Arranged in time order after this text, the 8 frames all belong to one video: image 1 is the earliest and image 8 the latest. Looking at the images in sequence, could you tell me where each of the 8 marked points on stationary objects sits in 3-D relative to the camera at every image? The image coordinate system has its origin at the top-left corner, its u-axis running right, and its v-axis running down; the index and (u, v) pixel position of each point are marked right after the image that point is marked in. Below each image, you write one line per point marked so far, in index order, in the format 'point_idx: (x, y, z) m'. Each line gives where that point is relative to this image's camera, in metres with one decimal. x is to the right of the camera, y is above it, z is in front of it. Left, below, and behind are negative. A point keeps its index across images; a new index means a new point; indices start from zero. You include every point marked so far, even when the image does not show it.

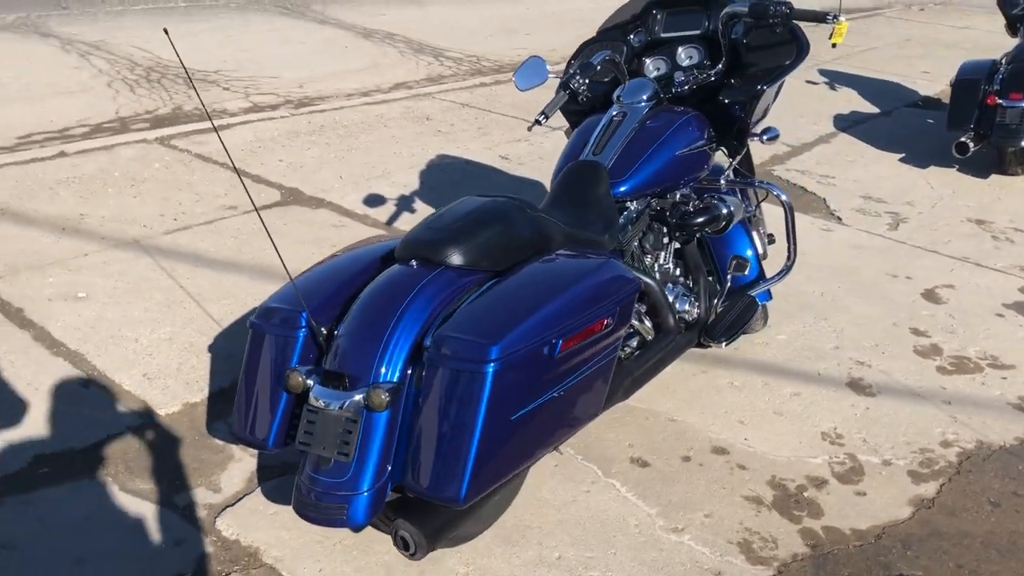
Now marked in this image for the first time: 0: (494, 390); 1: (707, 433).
0: (0.0, -0.3, +2.3) m
1: (+0.7, -0.6, +3.6) m
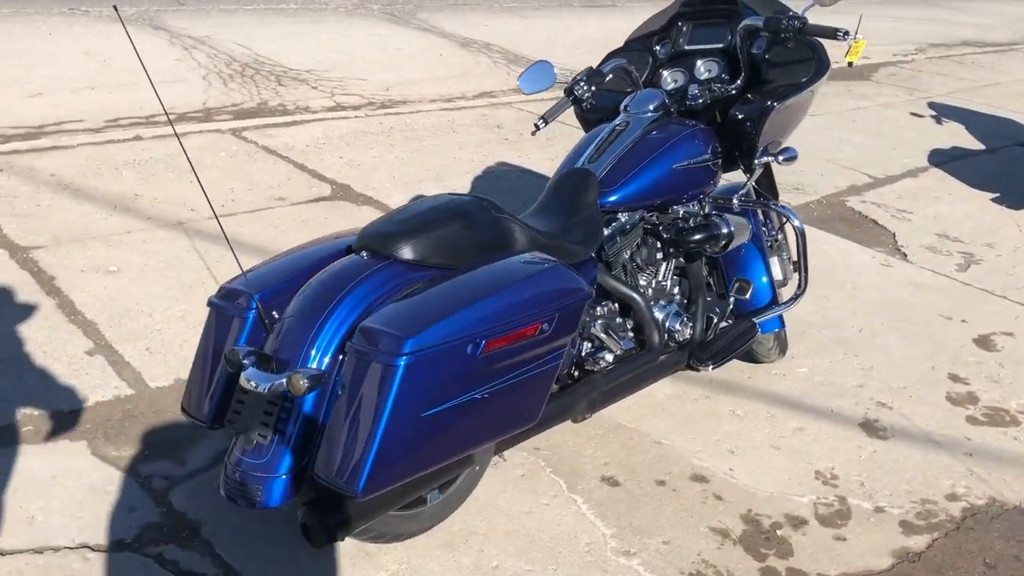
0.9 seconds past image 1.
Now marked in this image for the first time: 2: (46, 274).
0: (-0.3, -0.2, +2.3) m
1: (+0.7, -0.6, +3.5) m
2: (-2.1, +0.1, +4.3) m
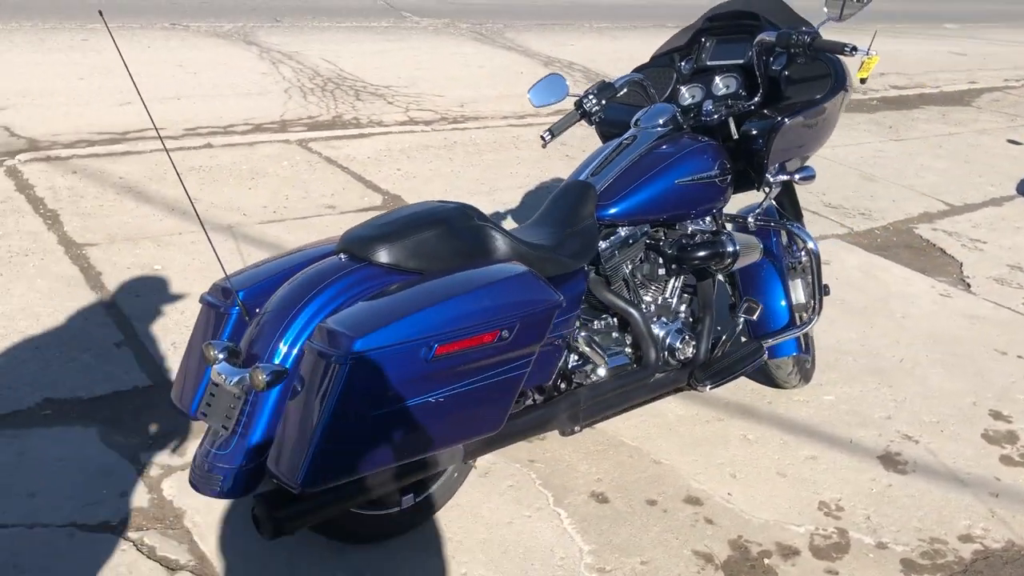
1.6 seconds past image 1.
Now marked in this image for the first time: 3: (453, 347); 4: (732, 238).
0: (-0.4, -0.2, +2.3) m
1: (+0.6, -0.7, +3.4) m
2: (-2.0, +0.1, +4.6) m
3: (-0.2, -0.2, +2.4) m
4: (+0.8, +0.2, +3.4) m
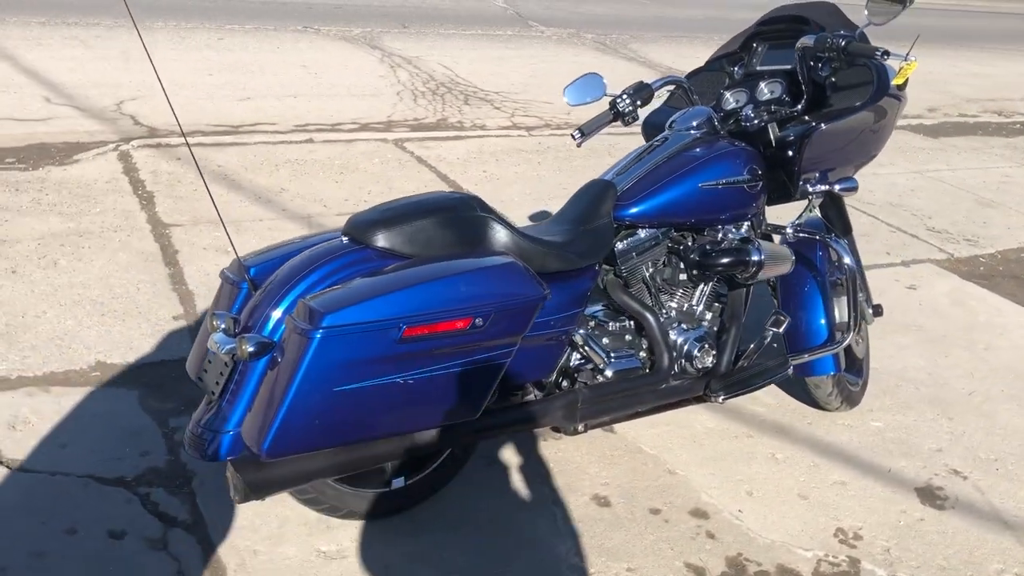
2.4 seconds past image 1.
0: (-0.5, -0.2, +2.4) m
1: (+0.7, -0.7, +3.3) m
2: (-1.7, +0.2, +4.9) m
3: (-0.2, -0.1, +2.5) m
4: (+0.9, +0.1, +3.3) m
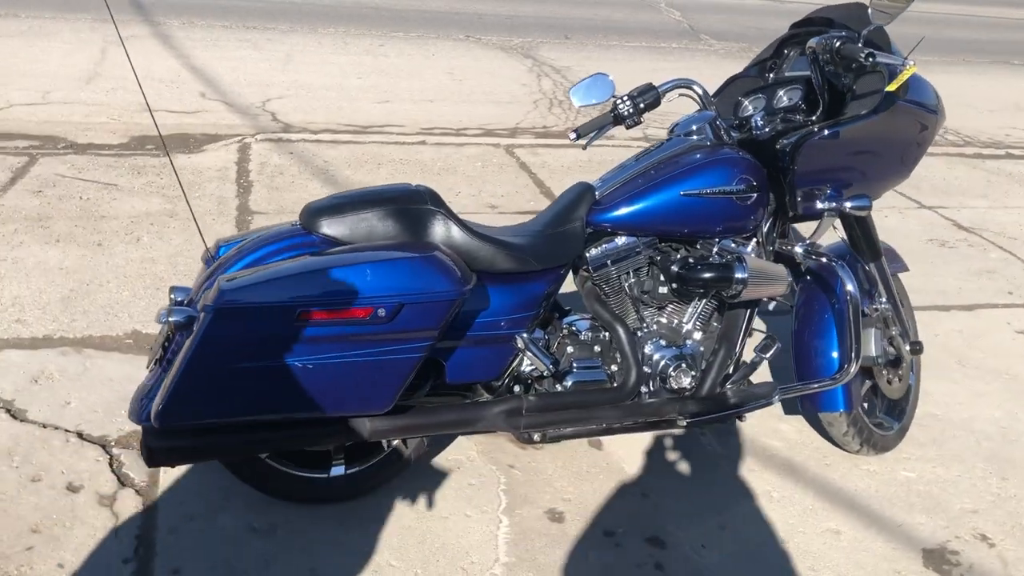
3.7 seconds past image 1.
0: (-0.8, -0.1, +2.5) m
1: (+0.5, -0.8, +3.1) m
2: (-1.4, +0.3, +5.1) m
3: (-0.5, -0.1, +2.5) m
4: (+0.8, +0.1, +3.0) m
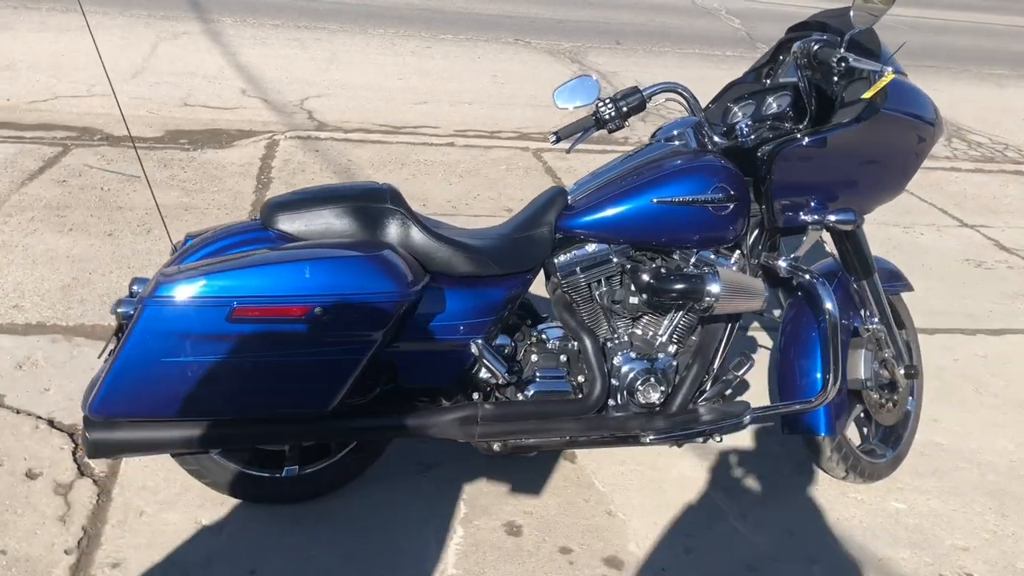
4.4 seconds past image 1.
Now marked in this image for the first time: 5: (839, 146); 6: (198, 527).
0: (-0.9, -0.1, +2.4) m
1: (+0.4, -0.8, +3.0) m
2: (-1.4, +0.3, +5.2) m
3: (-0.7, -0.1, +2.4) m
4: (+0.6, 0.0, +2.9) m
5: (+1.0, +0.4, +2.9) m
6: (-1.0, -0.7, +2.9) m
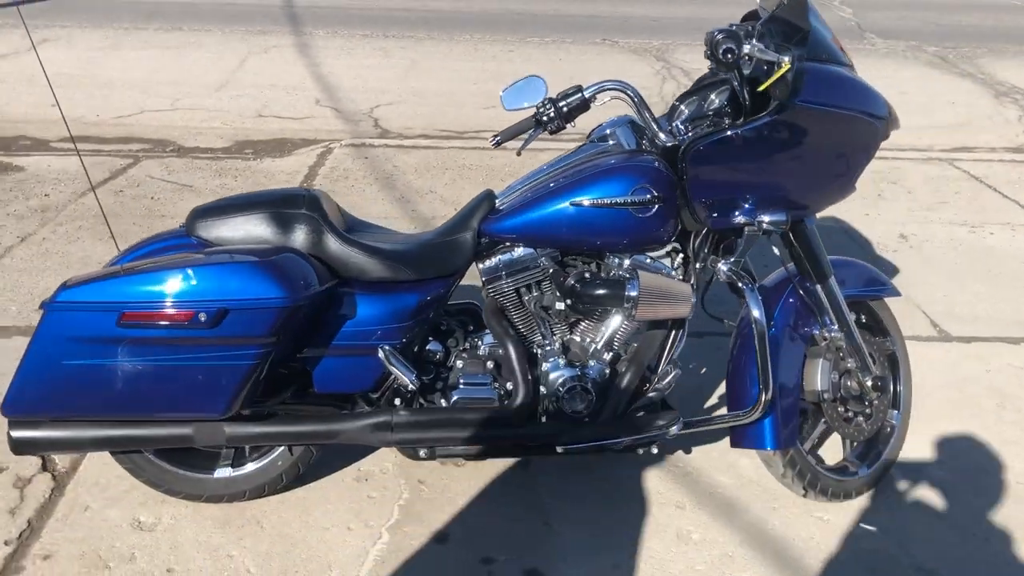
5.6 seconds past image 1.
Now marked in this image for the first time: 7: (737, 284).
0: (-1.2, -0.1, +2.5) m
1: (+0.1, -0.8, +2.9) m
2: (-1.3, +0.3, +5.3) m
3: (-1.0, -0.1, +2.5) m
4: (+0.4, 0.0, +2.8) m
5: (+0.7, +0.4, +2.7) m
6: (-1.2, -0.7, +3.0) m
7: (+0.7, 0.0, +2.8) m
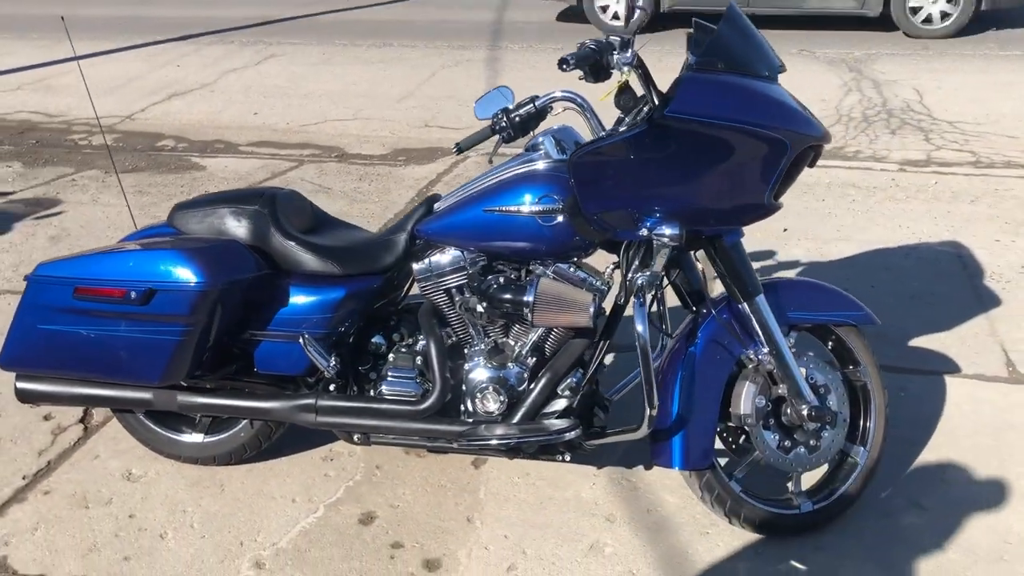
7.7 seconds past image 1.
0: (-1.5, 0.0, +3.0) m
1: (-0.2, -0.8, +3.0) m
2: (-0.8, +0.3, +5.7) m
3: (-1.3, 0.0, +2.9) m
4: (+0.1, 0.0, +2.8) m
5: (+0.5, +0.4, +2.7) m
6: (-1.4, -0.7, +3.4) m
7: (+0.4, 0.0, +2.8) m
